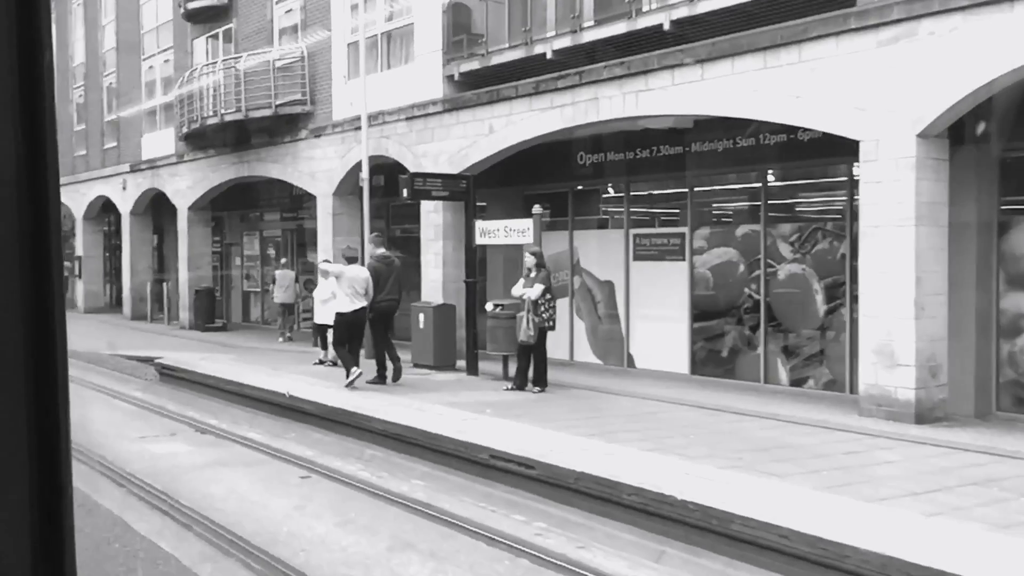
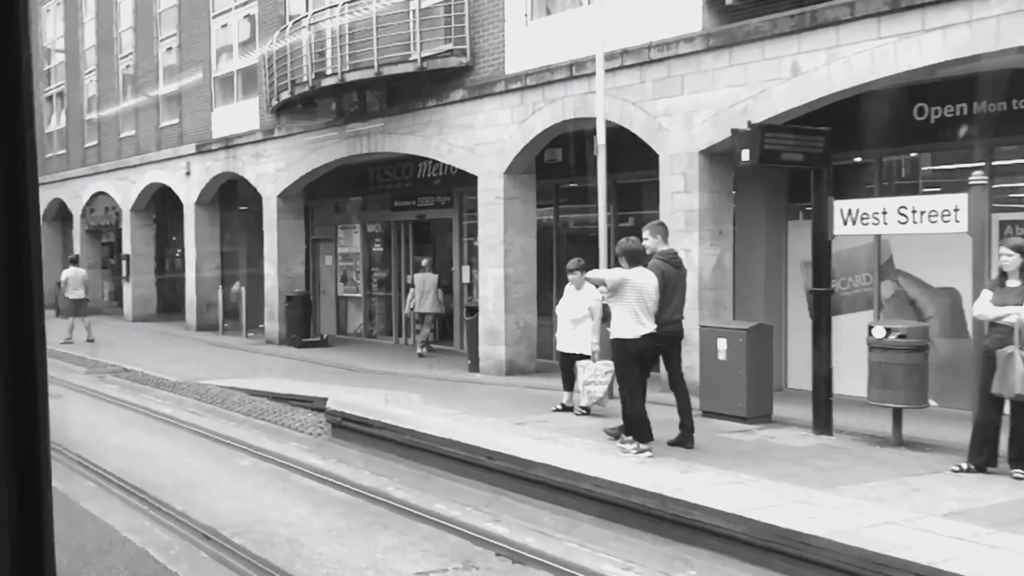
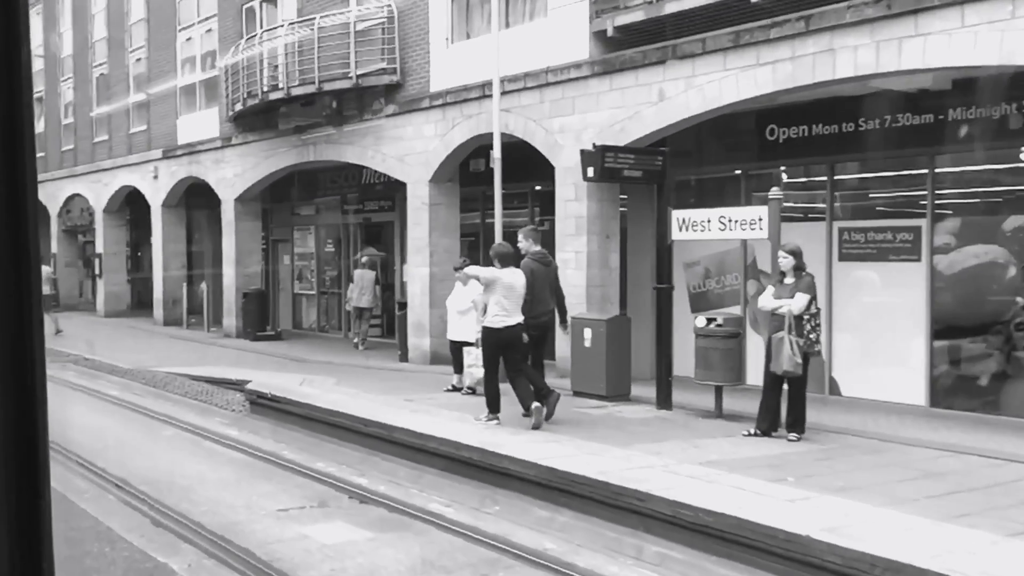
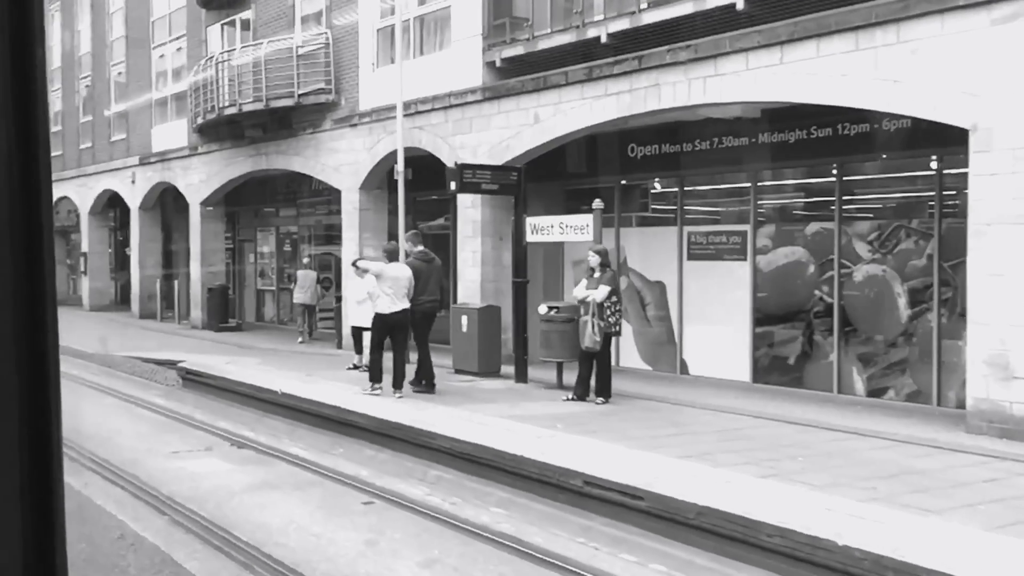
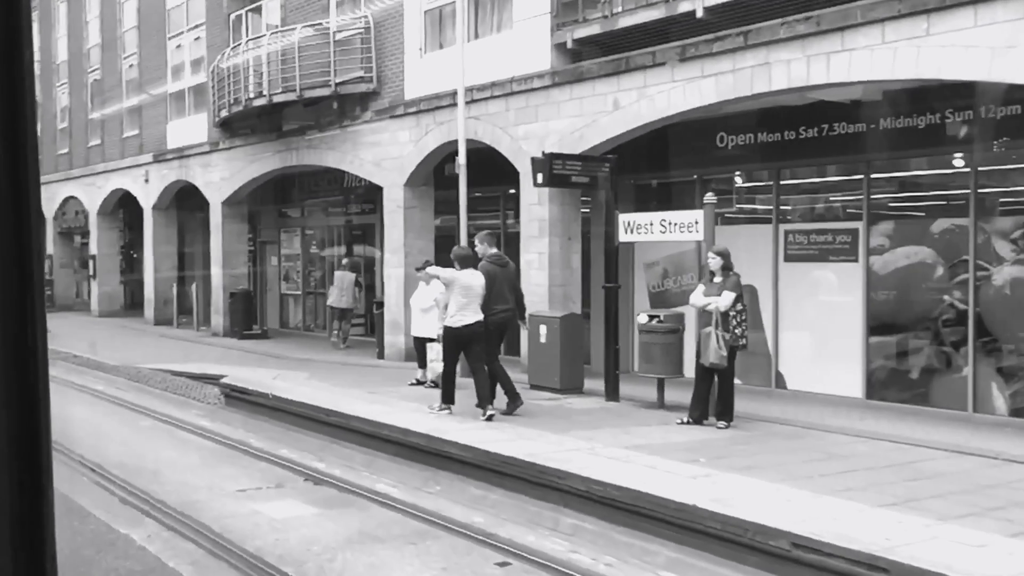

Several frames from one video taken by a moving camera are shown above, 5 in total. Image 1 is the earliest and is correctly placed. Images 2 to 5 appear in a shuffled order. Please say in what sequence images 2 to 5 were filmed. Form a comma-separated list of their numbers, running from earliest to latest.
4, 5, 3, 2
